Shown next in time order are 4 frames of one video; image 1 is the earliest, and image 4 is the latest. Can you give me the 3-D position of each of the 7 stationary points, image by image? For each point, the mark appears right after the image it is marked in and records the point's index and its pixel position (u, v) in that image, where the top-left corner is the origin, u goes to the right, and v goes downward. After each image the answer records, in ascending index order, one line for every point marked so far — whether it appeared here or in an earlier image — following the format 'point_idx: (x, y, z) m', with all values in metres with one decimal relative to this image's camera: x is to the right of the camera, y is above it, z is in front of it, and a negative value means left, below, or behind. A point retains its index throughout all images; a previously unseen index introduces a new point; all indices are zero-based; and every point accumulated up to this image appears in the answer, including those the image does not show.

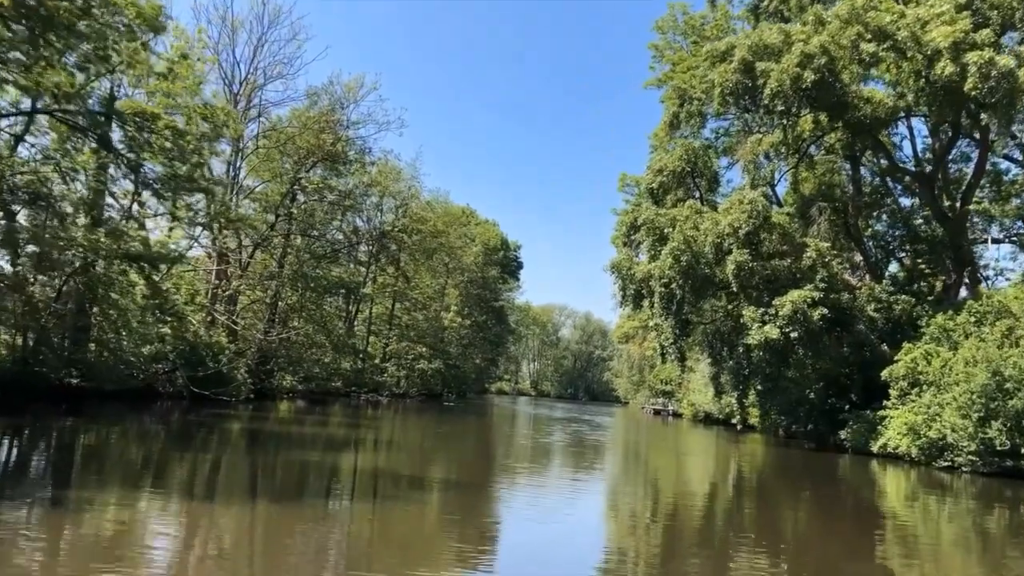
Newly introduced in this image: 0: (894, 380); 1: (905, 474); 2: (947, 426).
0: (+7.6, -1.8, +18.3) m
1: (+7.3, -3.5, +17.2) m
2: (+7.6, -2.4, +16.1) m
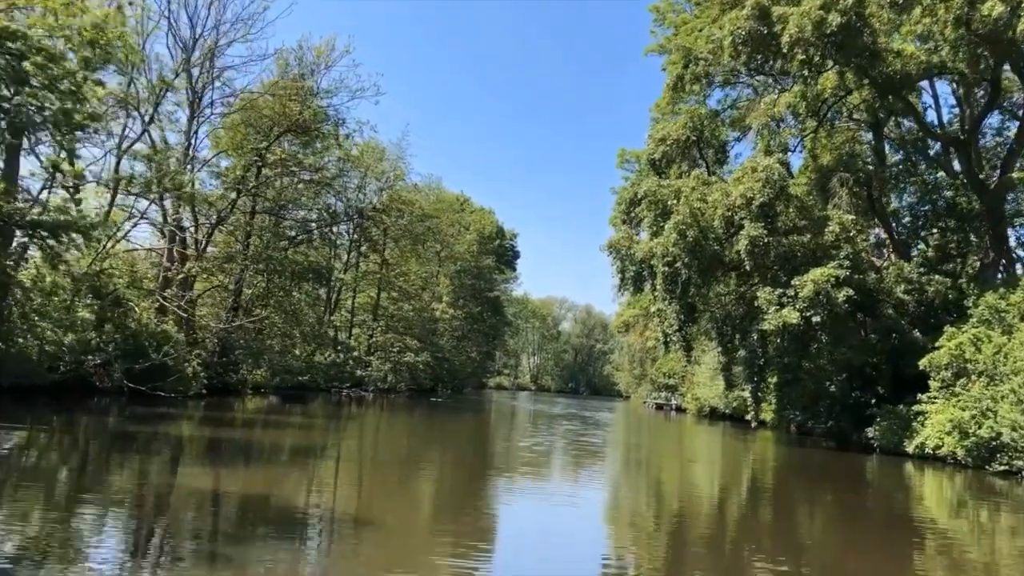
0: (+7.3, -1.4, +15.9) m
1: (+7.0, -3.1, +14.8) m
2: (+7.3, -2.0, +13.7) m
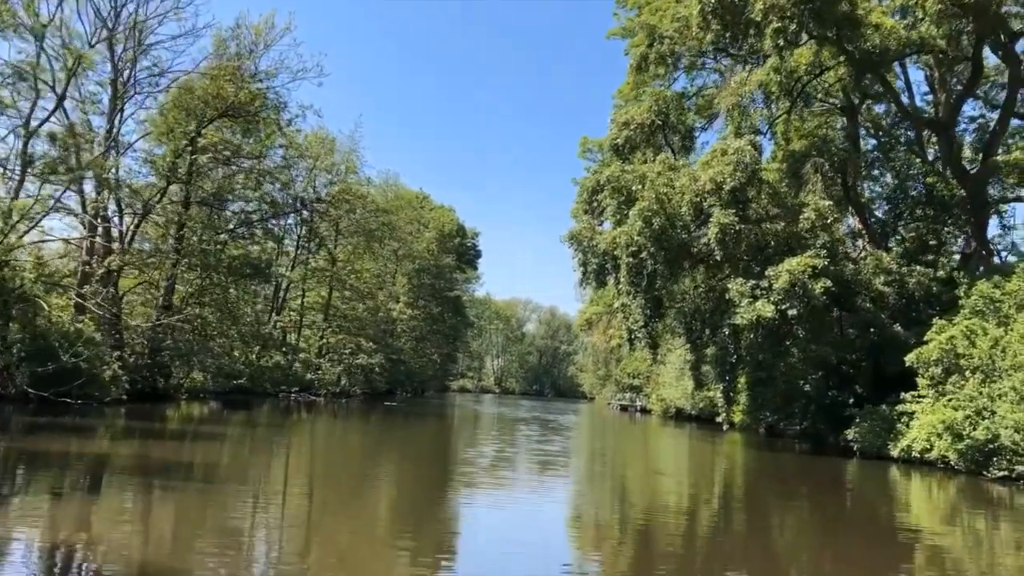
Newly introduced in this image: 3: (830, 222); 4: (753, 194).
0: (+6.5, -1.3, +14.6) m
1: (+6.3, -2.9, +13.5) m
2: (+6.6, -1.8, +12.4) m
3: (+6.1, +1.2, +17.7) m
4: (+4.5, +1.8, +17.3) m
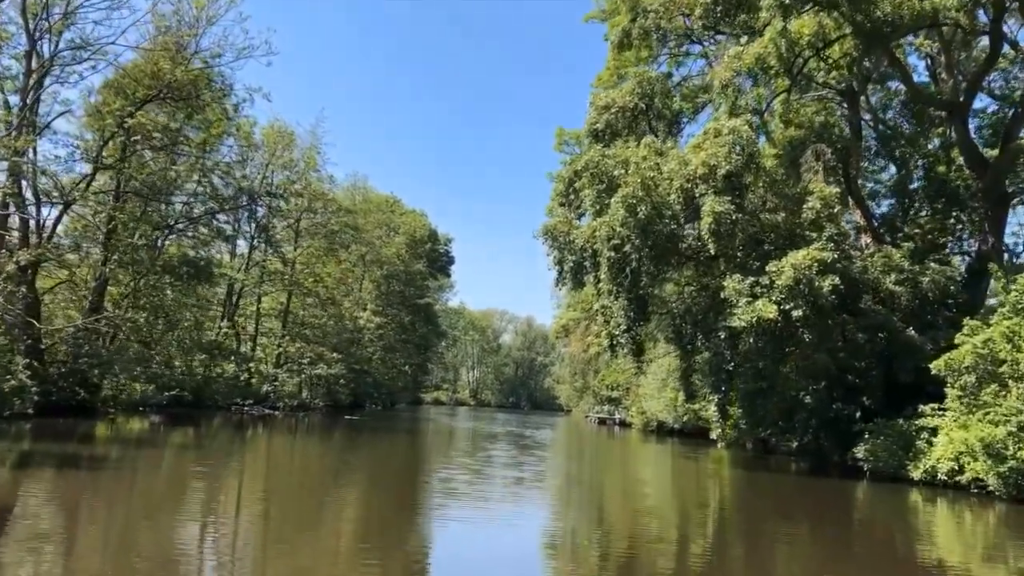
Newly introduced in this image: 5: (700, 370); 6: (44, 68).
0: (+6.0, -1.2, +12.7) m
1: (+5.8, -2.8, +11.6) m
2: (+6.1, -1.8, +10.5) m
3: (+5.5, +1.3, +15.8) m
4: (+4.0, +1.8, +15.4) m
5: (+3.8, -1.6, +18.6) m
6: (-9.0, +4.2, +17.6) m
